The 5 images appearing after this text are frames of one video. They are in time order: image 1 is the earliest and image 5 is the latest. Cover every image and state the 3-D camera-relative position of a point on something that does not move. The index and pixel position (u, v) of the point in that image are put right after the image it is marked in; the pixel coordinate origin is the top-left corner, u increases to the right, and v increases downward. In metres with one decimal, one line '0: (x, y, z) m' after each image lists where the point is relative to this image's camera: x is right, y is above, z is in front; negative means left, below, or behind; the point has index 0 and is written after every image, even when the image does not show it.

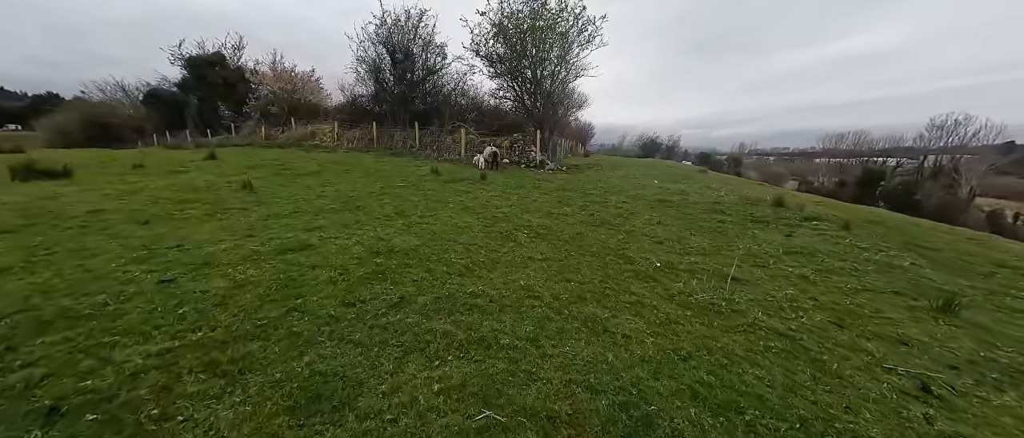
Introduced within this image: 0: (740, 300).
0: (+2.8, -1.0, +4.3) m
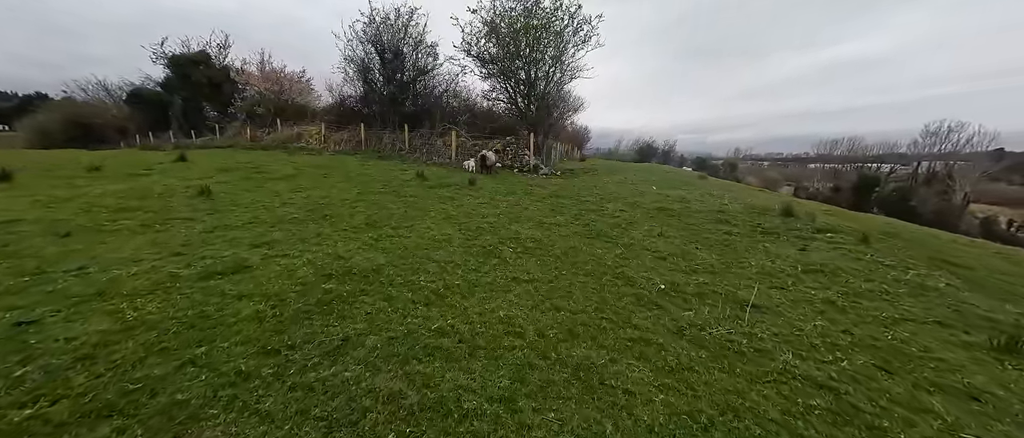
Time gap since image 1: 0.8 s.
0: (+2.5, -1.2, +3.6) m
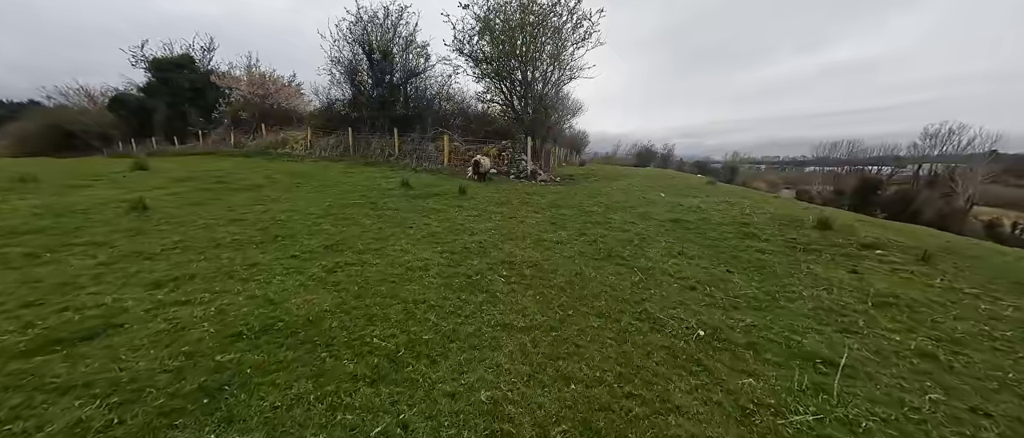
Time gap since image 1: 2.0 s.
0: (+2.5, -1.4, +2.5) m
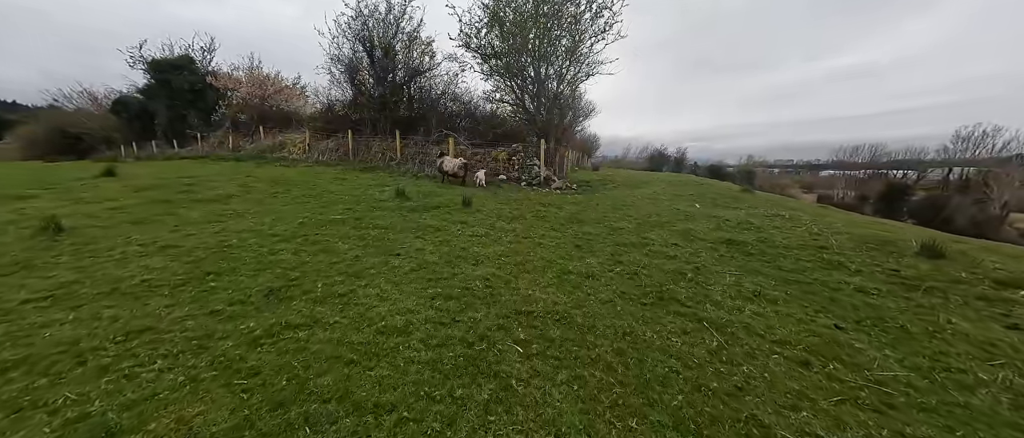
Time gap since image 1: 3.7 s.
0: (+2.6, -1.7, +0.9) m
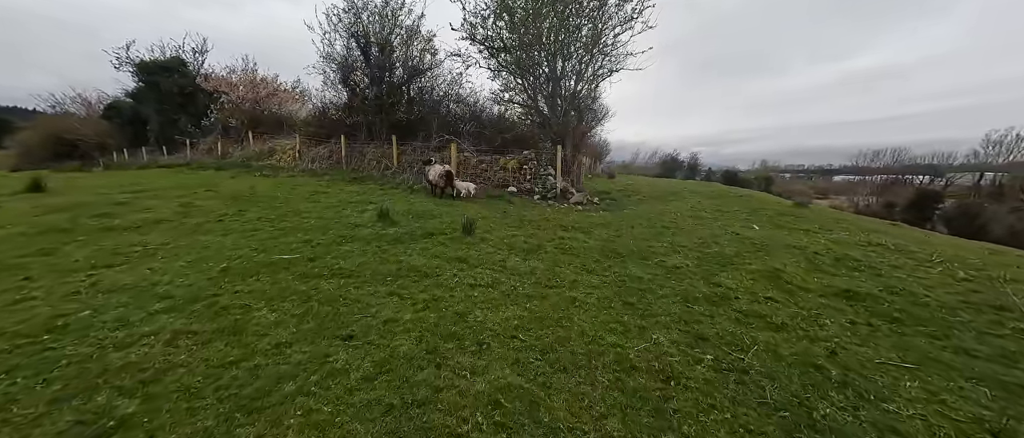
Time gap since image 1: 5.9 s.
0: (+2.7, -2.2, -1.2) m
